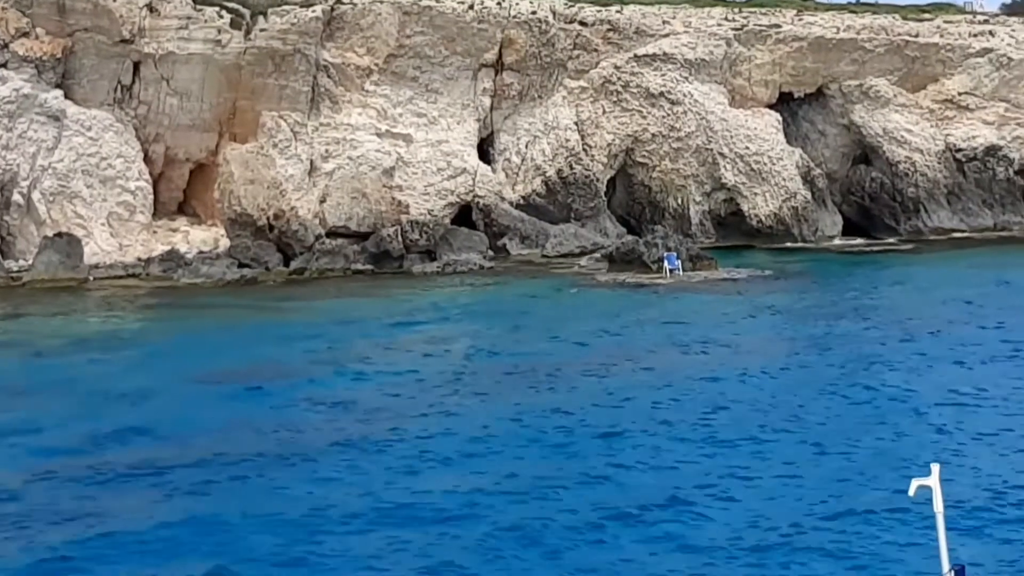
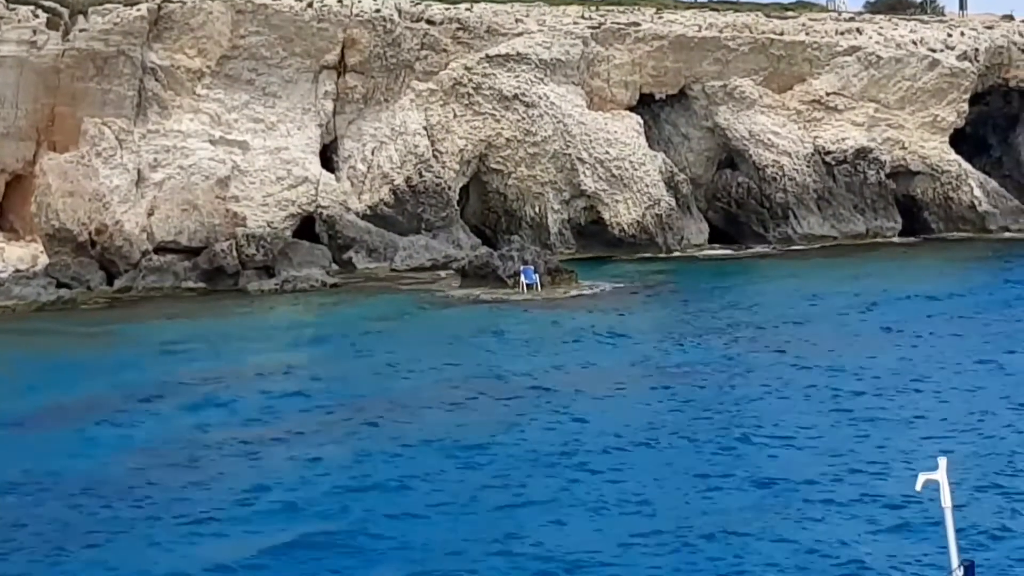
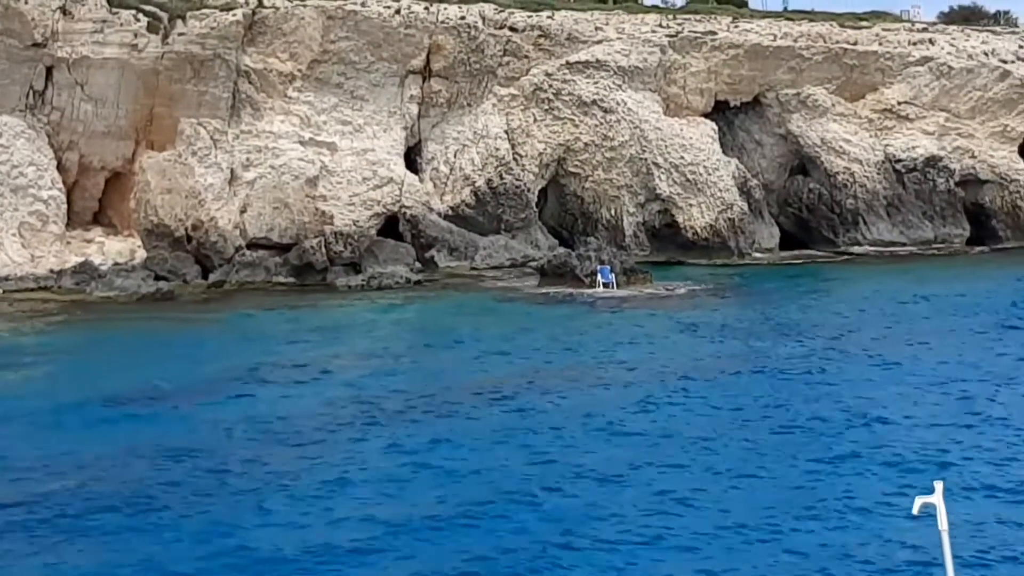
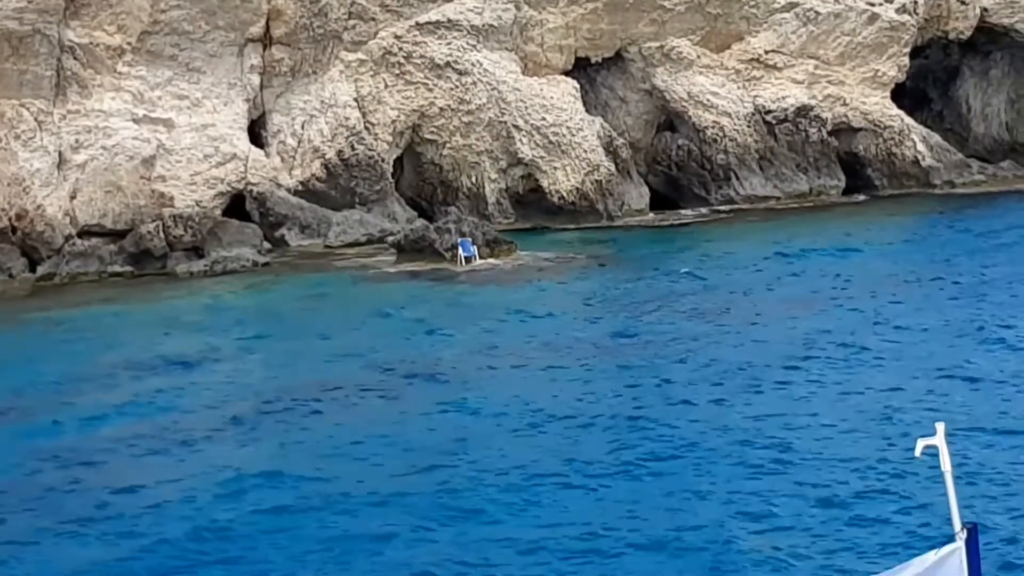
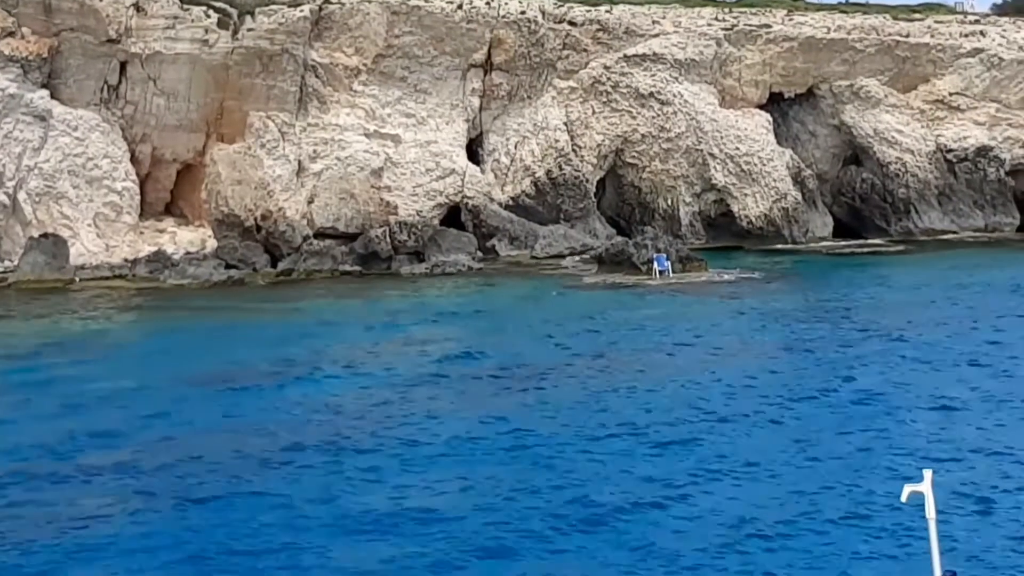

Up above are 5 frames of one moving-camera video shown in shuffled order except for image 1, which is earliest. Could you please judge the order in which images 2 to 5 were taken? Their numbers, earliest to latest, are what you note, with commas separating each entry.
5, 3, 2, 4
